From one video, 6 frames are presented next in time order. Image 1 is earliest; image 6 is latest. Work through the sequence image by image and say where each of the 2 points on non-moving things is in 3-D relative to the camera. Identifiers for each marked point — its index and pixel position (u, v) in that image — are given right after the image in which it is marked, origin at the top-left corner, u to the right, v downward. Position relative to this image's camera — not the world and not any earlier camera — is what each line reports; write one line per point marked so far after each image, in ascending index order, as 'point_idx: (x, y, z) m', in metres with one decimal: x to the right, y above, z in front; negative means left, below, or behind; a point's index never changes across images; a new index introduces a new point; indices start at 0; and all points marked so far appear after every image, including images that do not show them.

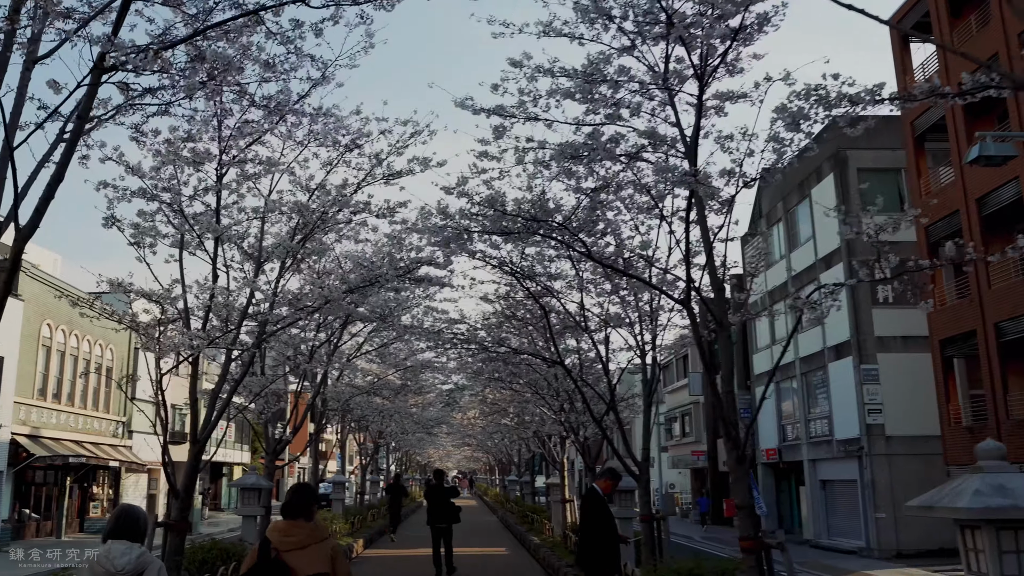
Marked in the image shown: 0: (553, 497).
0: (+0.7, -3.4, +18.9) m
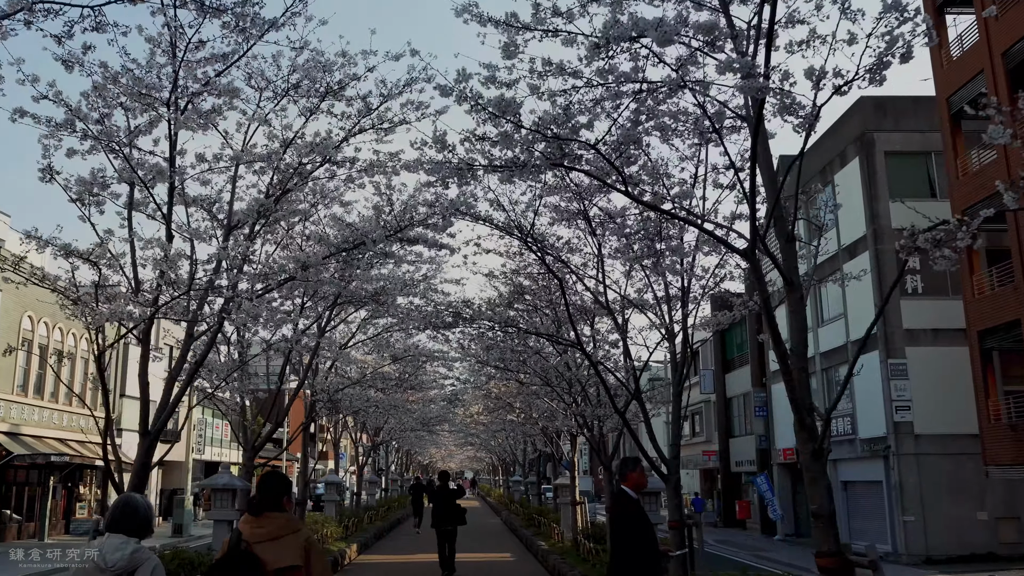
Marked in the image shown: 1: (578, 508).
0: (+0.8, -3.2, +17.6) m
1: (+0.9, -3.2, +16.3) m
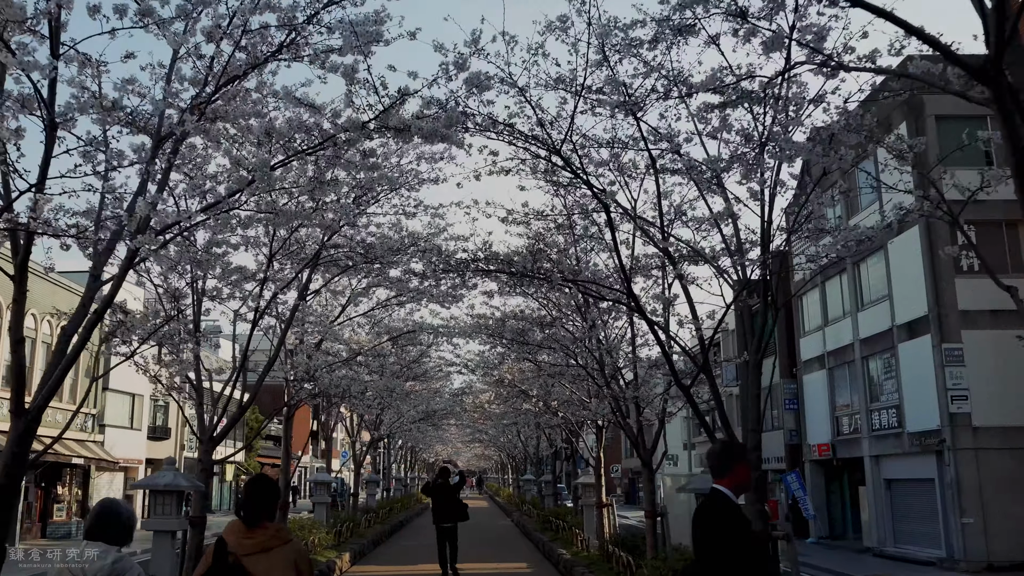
0: (+1.0, -2.8, +15.3) m
1: (+1.1, -2.8, +14.1) m
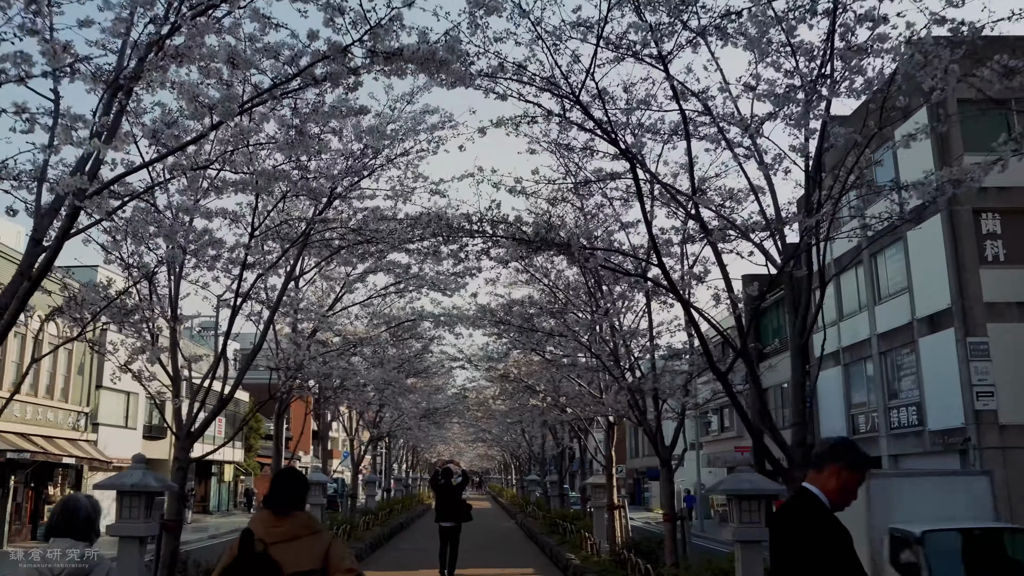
0: (+1.1, -2.7, +14.5) m
1: (+1.2, -2.6, +13.3) m
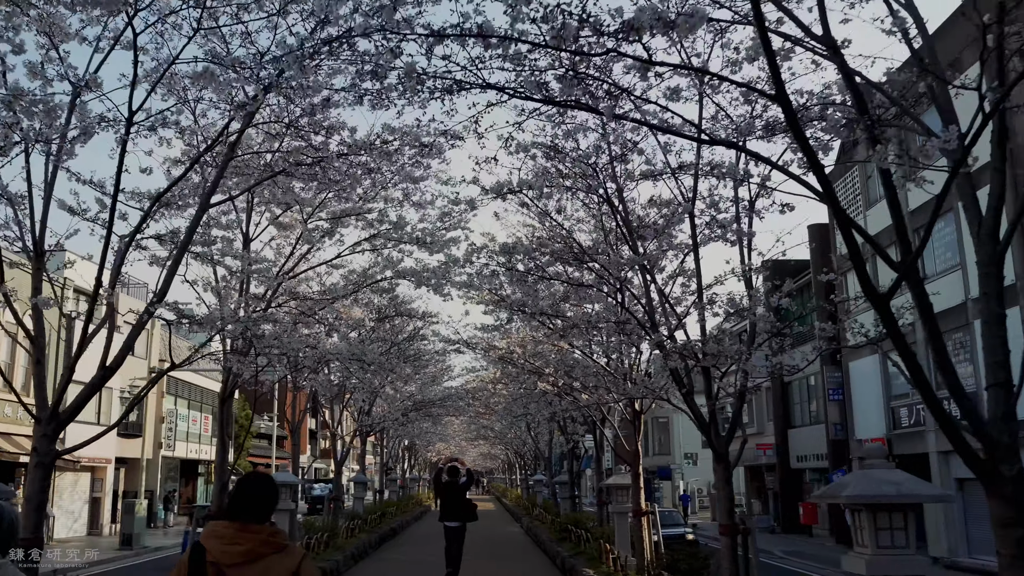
0: (+1.1, -2.3, +12.1) m
1: (+1.3, -2.2, +10.8) m
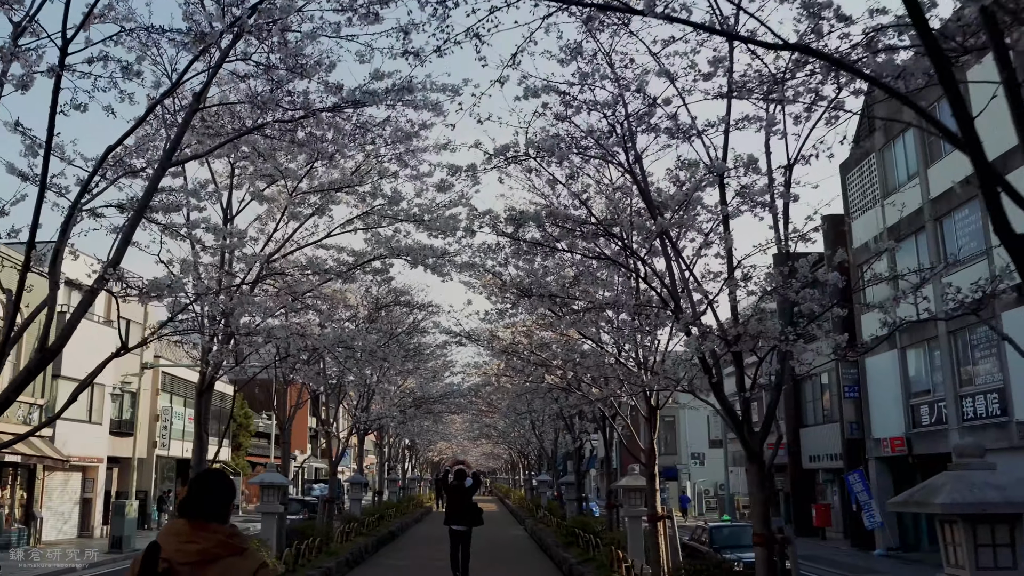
0: (+1.1, -2.1, +11.2) m
1: (+1.3, -2.1, +9.9) m
